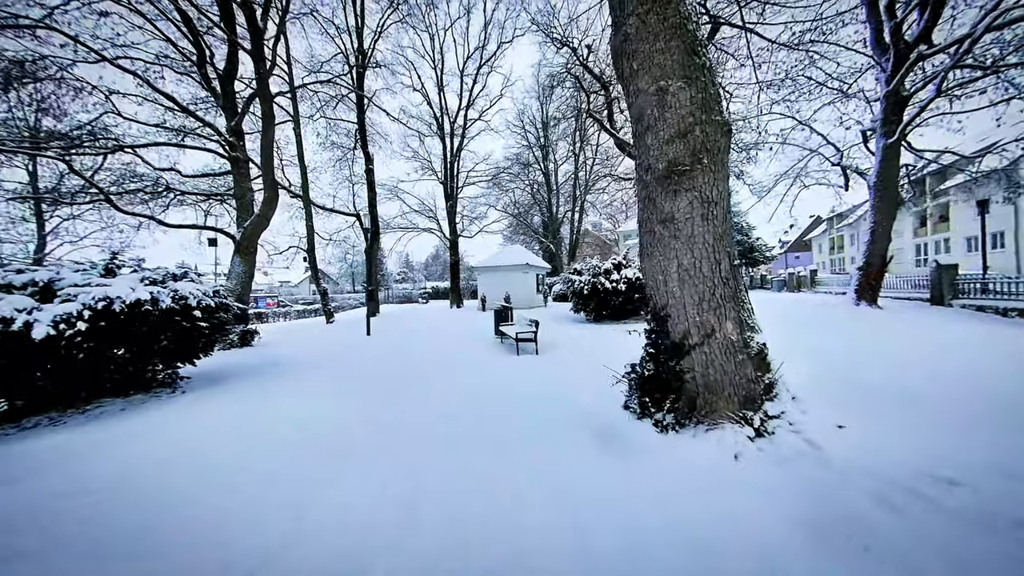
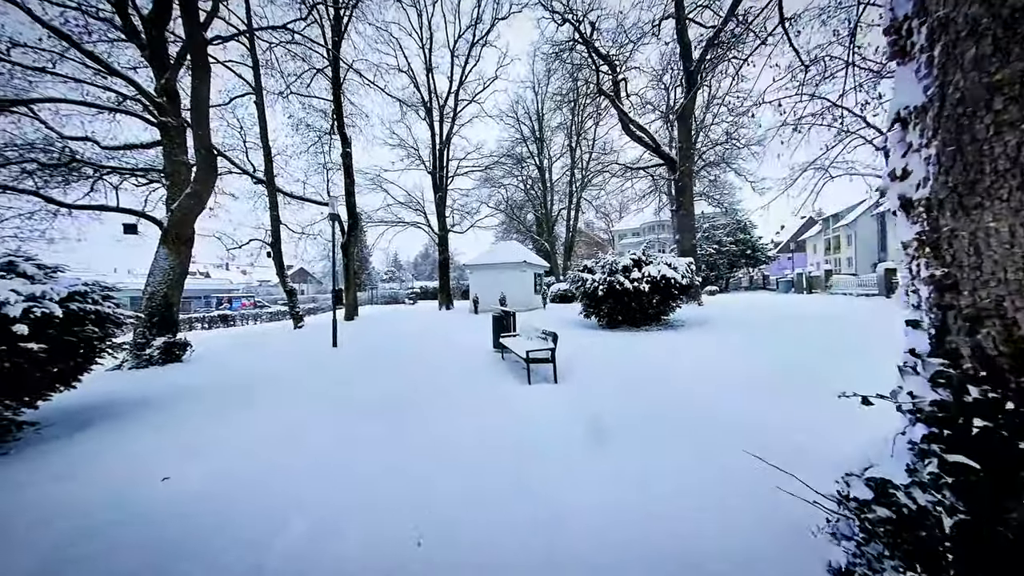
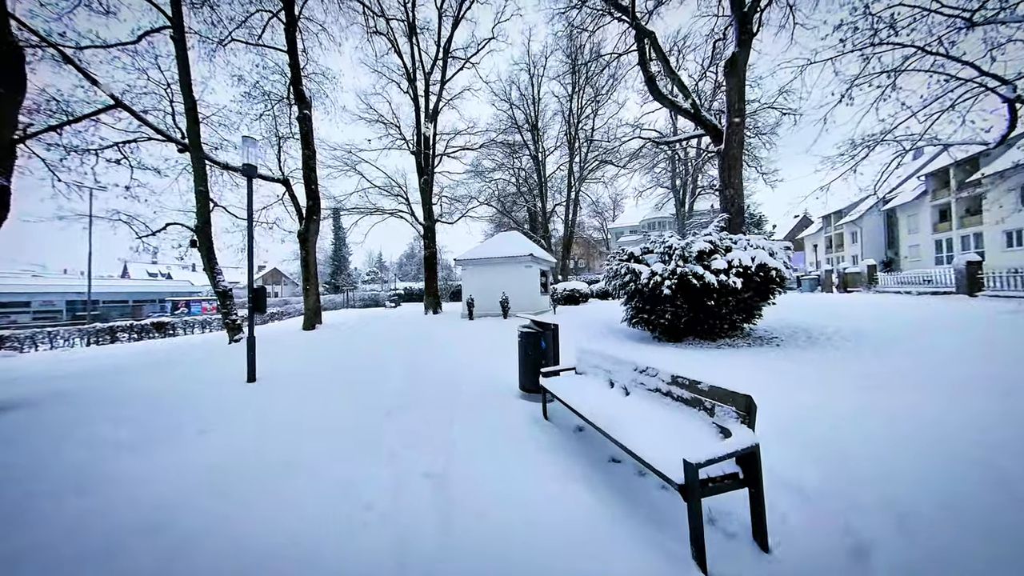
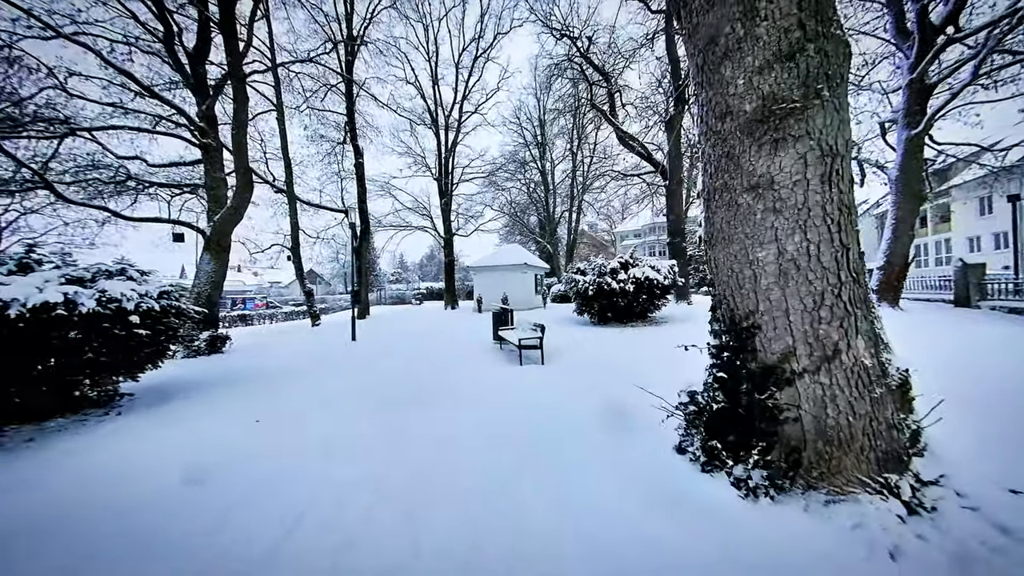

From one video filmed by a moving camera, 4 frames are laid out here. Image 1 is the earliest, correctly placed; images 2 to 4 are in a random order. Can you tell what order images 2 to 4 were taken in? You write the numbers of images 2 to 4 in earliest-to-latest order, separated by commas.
4, 2, 3
